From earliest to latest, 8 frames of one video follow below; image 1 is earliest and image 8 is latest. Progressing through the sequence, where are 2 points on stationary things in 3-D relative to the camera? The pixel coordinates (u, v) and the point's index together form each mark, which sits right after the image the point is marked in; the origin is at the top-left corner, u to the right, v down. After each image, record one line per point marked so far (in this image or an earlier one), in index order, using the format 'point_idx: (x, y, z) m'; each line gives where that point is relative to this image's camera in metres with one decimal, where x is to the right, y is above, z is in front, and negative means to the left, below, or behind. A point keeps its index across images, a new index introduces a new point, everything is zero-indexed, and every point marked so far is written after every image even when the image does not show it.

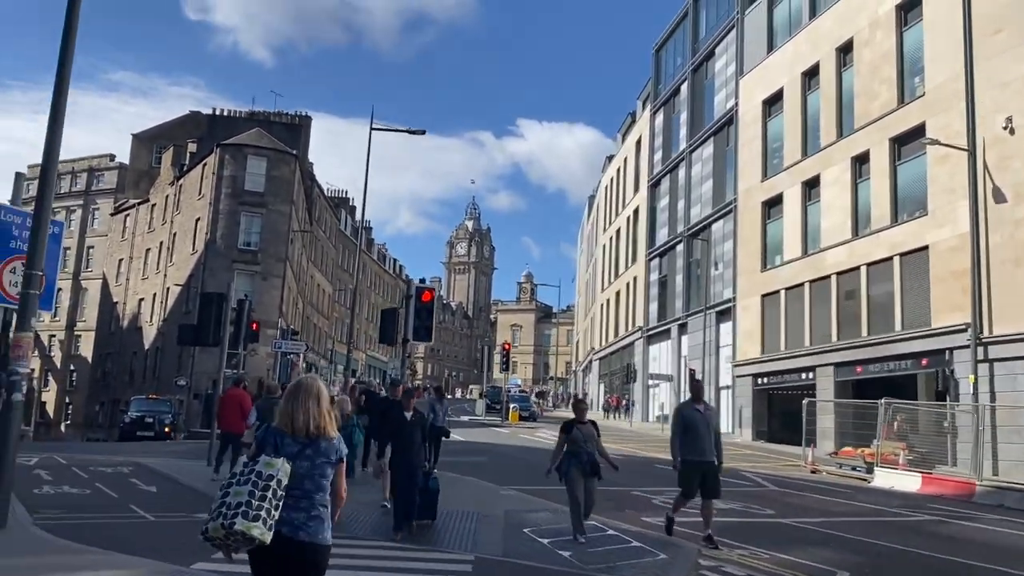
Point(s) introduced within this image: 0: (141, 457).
0: (-7.9, -3.6, +18.5) m
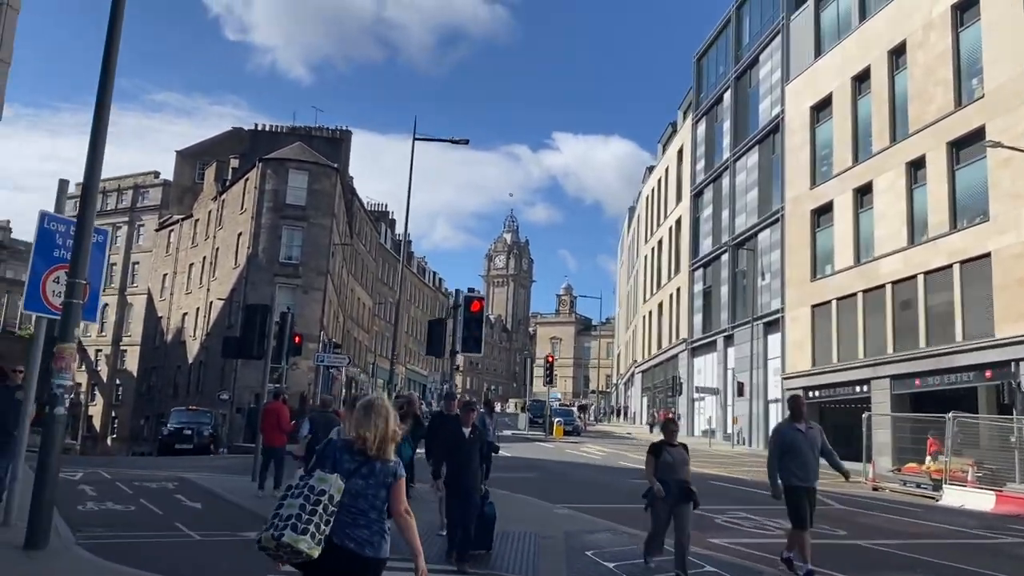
0: (-6.9, -3.9, +18.2) m
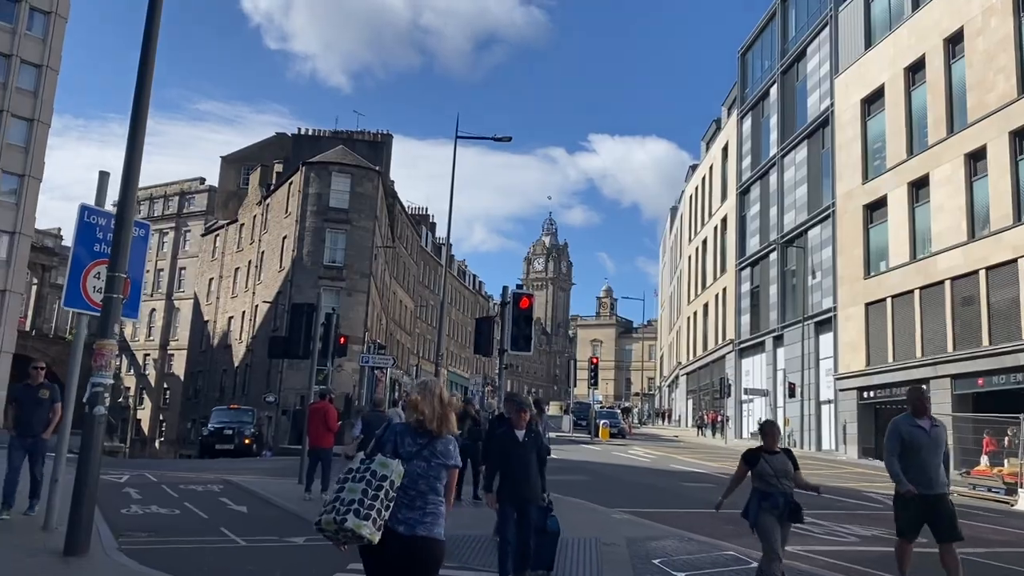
0: (-5.8, -3.9, +18.0) m
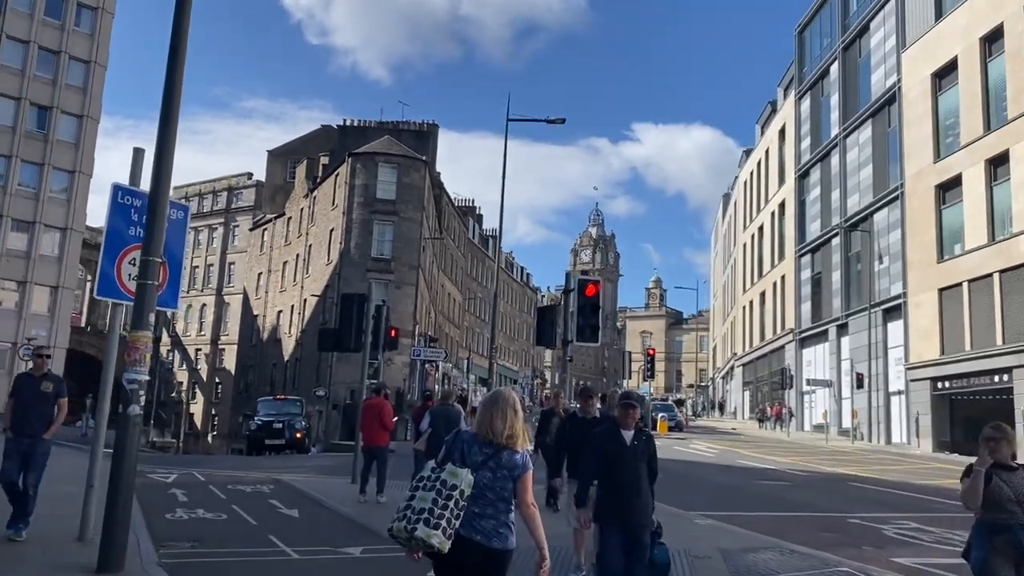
0: (-4.6, -3.7, +17.2) m
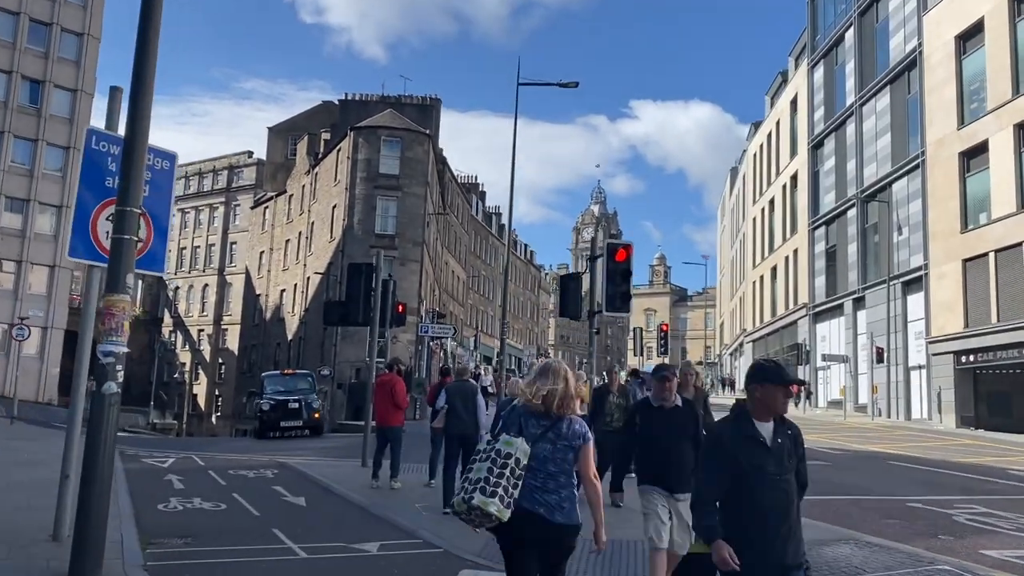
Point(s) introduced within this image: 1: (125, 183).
0: (-4.2, -3.1, +16.1) m
1: (-3.0, +0.8, +6.7) m
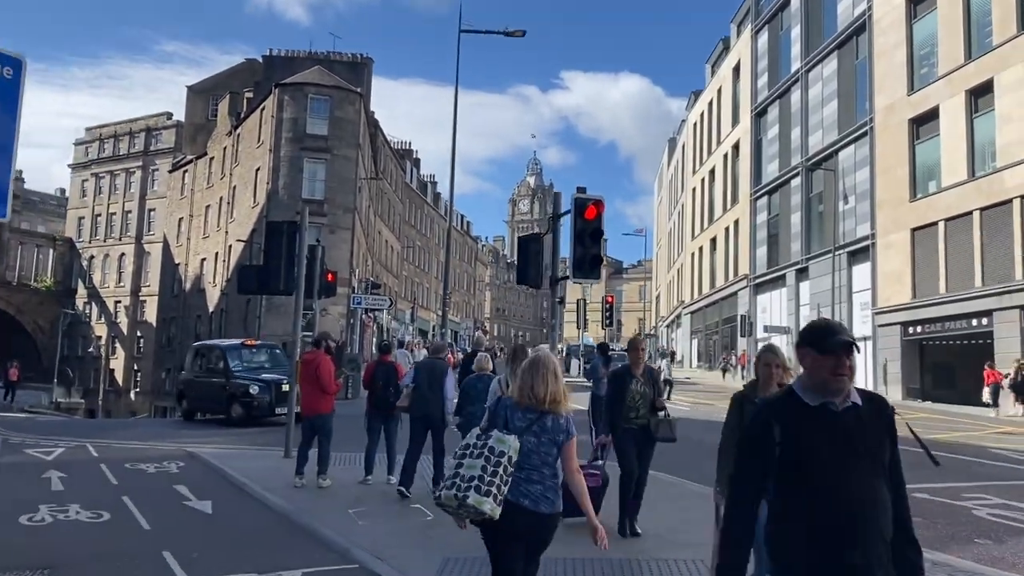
0: (-5.1, -2.5, +14.0) m
1: (-3.1, +1.1, +4.6) m
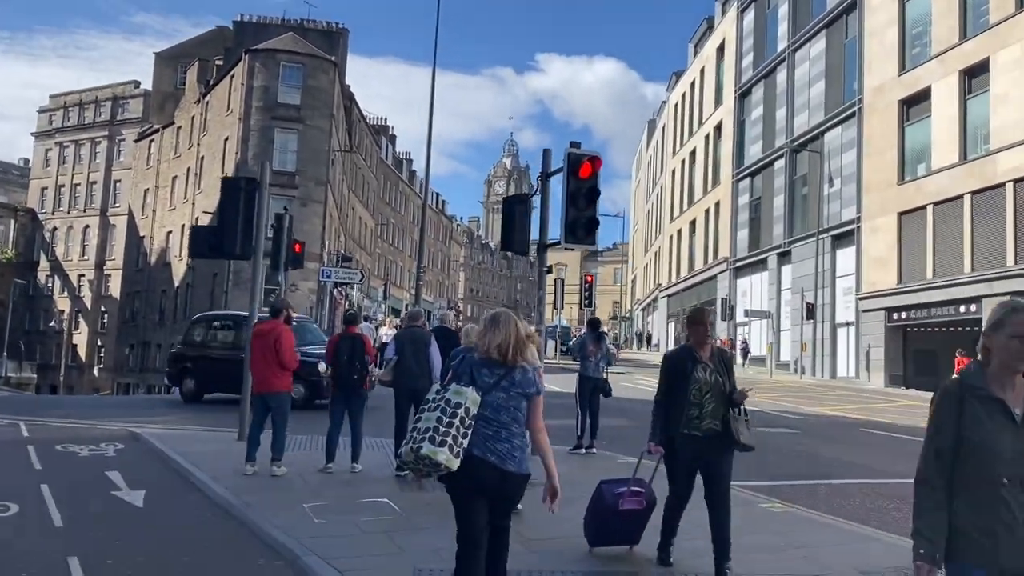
0: (-5.4, -2.0, +12.7) m
1: (-3.1, +1.4, +3.3) m
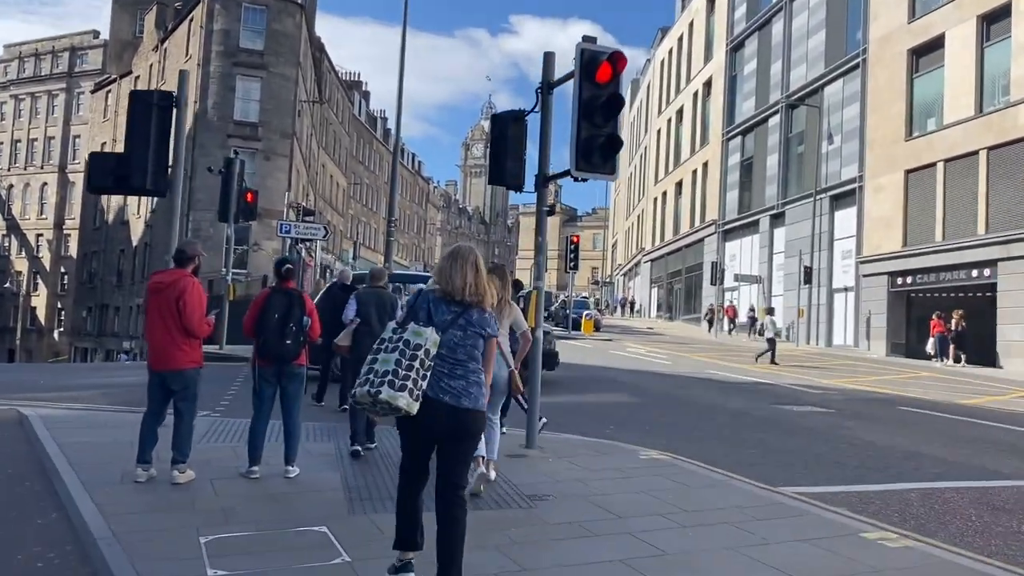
0: (-5.6, -1.4, +10.3) m
1: (-3.0, +1.7, +0.8) m
